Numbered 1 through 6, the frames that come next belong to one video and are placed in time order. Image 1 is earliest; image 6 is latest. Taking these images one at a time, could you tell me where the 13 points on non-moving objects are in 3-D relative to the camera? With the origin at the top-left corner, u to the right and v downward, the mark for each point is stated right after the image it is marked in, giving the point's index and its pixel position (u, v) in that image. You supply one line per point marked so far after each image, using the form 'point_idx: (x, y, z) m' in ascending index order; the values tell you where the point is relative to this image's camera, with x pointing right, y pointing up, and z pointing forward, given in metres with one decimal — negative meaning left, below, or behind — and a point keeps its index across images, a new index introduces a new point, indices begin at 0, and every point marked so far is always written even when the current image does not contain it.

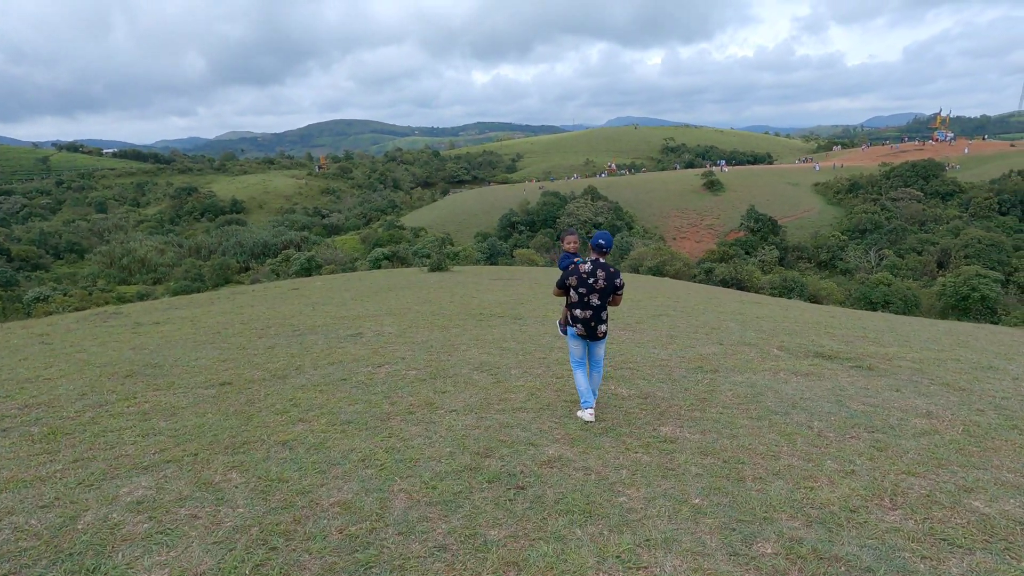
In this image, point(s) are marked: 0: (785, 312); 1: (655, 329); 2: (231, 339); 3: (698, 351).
0: (+7.6, -0.7, +15.2) m
1: (+2.7, -0.8, +10.2) m
2: (-4.9, -0.9, +9.4) m
3: (+2.8, -1.0, +8.1) m
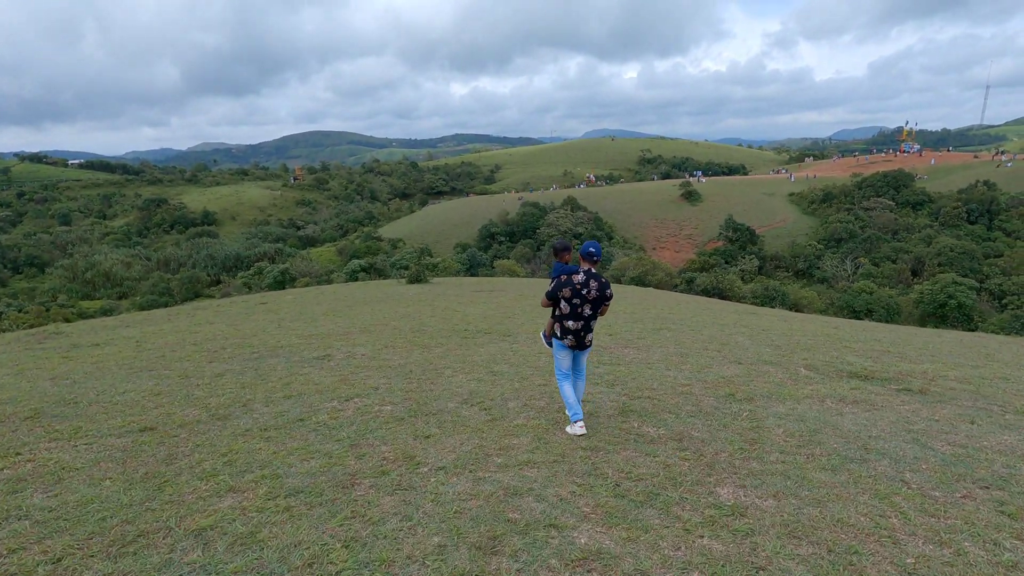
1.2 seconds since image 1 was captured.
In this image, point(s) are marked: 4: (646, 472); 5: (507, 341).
0: (+7.3, -1.0, +14.4) m
1: (+2.6, -1.0, +9.2) m
2: (-5.0, -1.2, +8.0) m
3: (+2.7, -1.1, +7.0) m
4: (+0.9, -1.2, +3.6) m
5: (-0.1, -1.0, +9.7) m
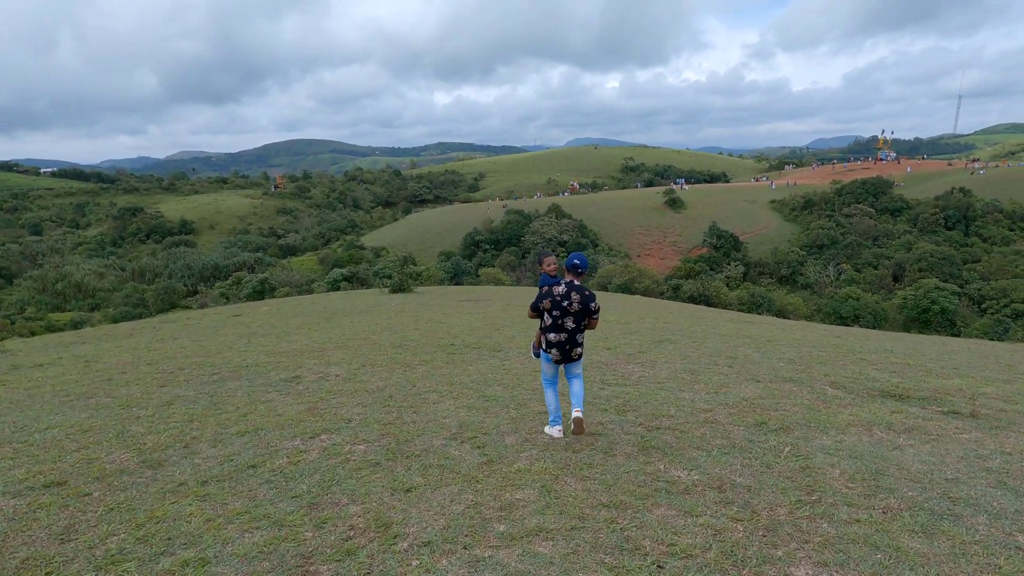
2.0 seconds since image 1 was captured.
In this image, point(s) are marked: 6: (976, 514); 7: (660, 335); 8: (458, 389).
0: (+7.0, -1.2, +13.7) m
1: (+2.4, -1.2, +8.4) m
2: (-5.1, -1.4, +7.0) m
3: (+2.7, -1.2, +6.2) m
4: (+0.9, -1.3, +2.8) m
5: (-0.2, -1.2, +8.9) m
6: (+2.8, -1.3, +3.2) m
7: (+3.3, -1.1, +11.8) m
8: (-0.6, -1.2, +6.5) m
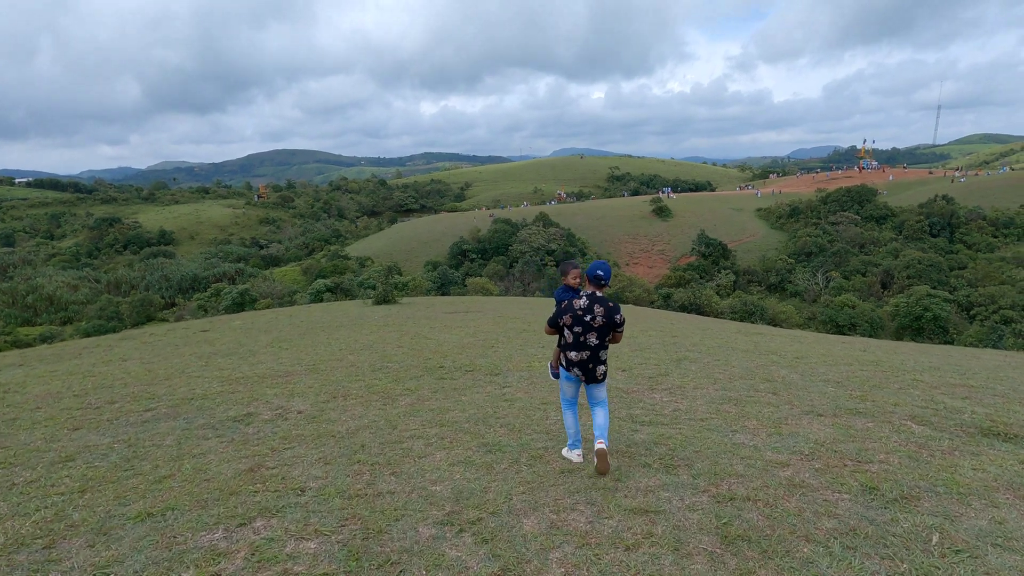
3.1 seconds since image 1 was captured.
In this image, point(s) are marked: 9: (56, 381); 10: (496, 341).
0: (+6.9, -1.4, +12.5) m
1: (+2.5, -1.3, +7.1) m
2: (-5.1, -1.5, +5.5) m
3: (+2.7, -1.4, +4.9) m
4: (+1.1, -1.4, +1.4) m
5: (-0.2, -1.4, +7.5) m
6: (+2.9, -1.4, +1.8) m
7: (+3.2, -1.3, +10.5) m
8: (-0.6, -1.4, +5.1) m
9: (-7.9, -1.6, +9.2) m
10: (-0.4, -1.2, +12.3) m
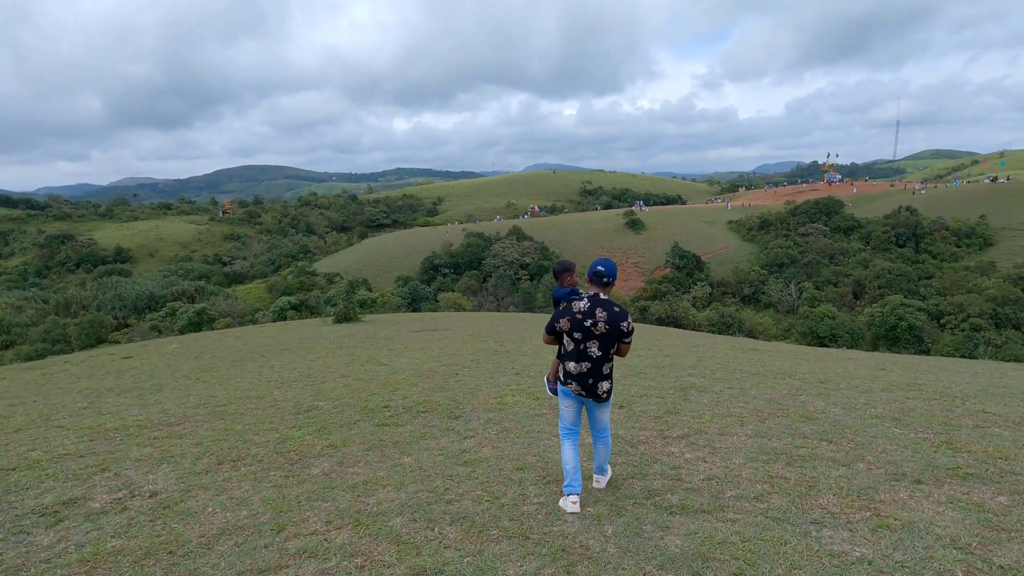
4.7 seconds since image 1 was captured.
0: (+6.3, -1.6, +10.9) m
1: (+2.1, -1.4, +5.3) m
2: (-5.3, -1.7, +3.3) m
3: (+2.5, -1.4, +3.1) m
4: (+1.0, -1.4, -0.5) m
5: (-0.6, -1.5, +5.5) m
6: (+2.8, -1.4, 0.0) m
7: (+2.7, -1.5, +8.7) m
8: (-0.8, -1.5, +3.1) m
9: (-8.3, -1.9, +6.9) m
10: (-1.0, -1.5, +10.3) m
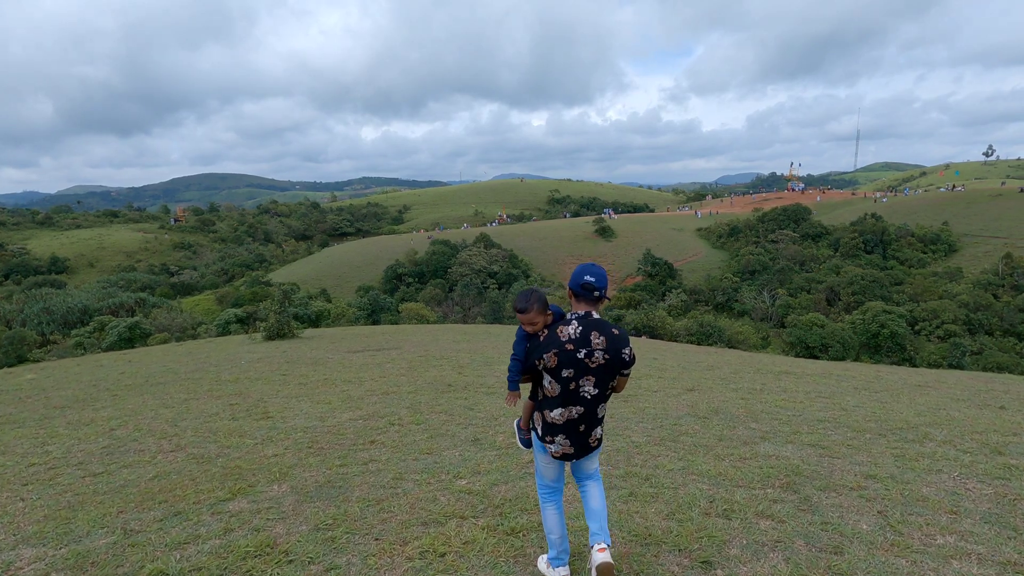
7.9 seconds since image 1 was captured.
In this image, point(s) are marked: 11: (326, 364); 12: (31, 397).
0: (+5.7, -1.7, +7.4) m
1: (+1.9, -1.4, +1.5) m
2: (-5.4, -1.7, -0.9) m
3: (+2.4, -1.4, -0.6) m
4: (+1.1, -1.3, -4.2) m
5: (-0.8, -1.5, +1.6) m
6: (+2.9, -1.2, -3.6) m
7: (+2.2, -1.5, +5.0) m
8: (-0.9, -1.4, -0.8) m
9: (-8.6, -2.0, +2.5) m
10: (-1.5, -1.6, +6.4) m
11: (-4.5, -1.8, +12.7) m
12: (-9.7, -2.1, +10.2) m
